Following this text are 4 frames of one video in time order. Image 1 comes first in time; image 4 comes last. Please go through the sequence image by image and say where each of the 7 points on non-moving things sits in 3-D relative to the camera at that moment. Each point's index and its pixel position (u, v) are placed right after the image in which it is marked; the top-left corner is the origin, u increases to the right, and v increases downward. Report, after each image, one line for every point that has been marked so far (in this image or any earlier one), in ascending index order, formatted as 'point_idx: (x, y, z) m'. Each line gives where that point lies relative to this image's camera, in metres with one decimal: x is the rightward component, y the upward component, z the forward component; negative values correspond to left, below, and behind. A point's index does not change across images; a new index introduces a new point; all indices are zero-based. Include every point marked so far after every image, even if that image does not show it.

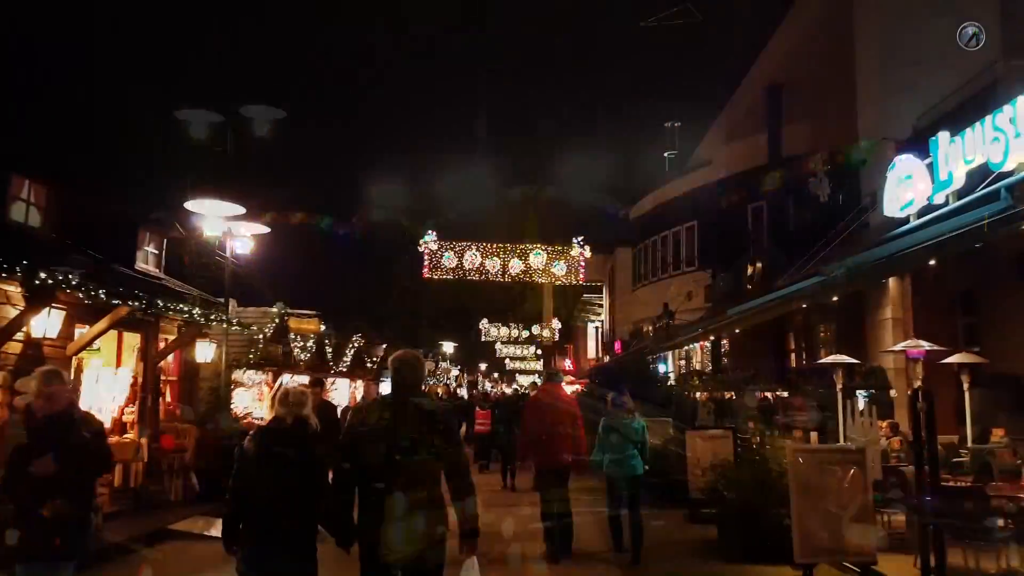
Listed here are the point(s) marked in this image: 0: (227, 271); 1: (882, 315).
0: (-4.4, +0.3, +11.9) m
1: (+7.4, -0.5, +15.6) m
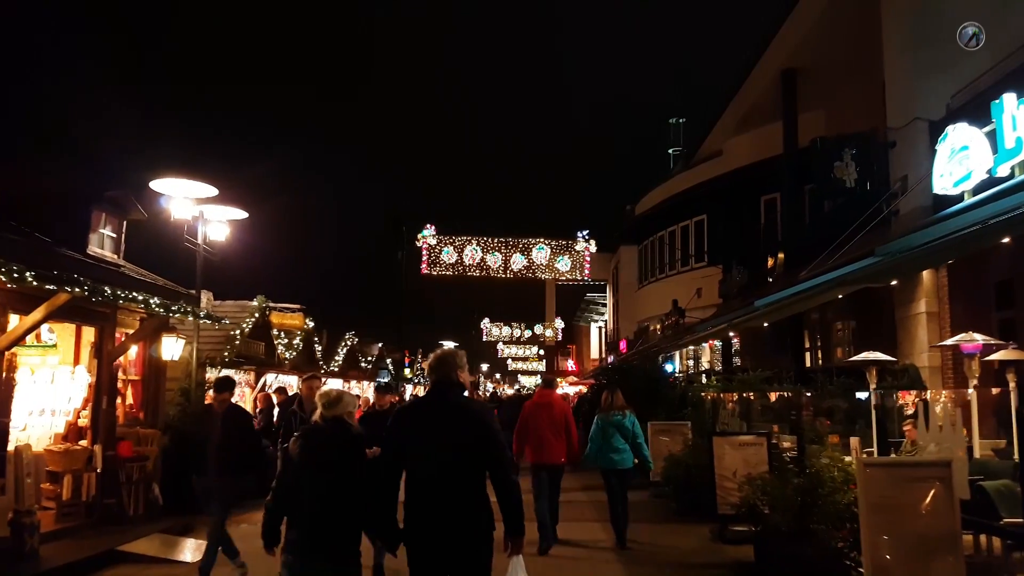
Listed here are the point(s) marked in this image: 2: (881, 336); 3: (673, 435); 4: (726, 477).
0: (-4.4, +0.4, +10.8) m
1: (+7.5, -0.4, +14.4) m
2: (+7.9, -1.0, +16.7) m
3: (+2.6, -2.3, +12.3) m
4: (+2.3, -2.0, +8.3) m
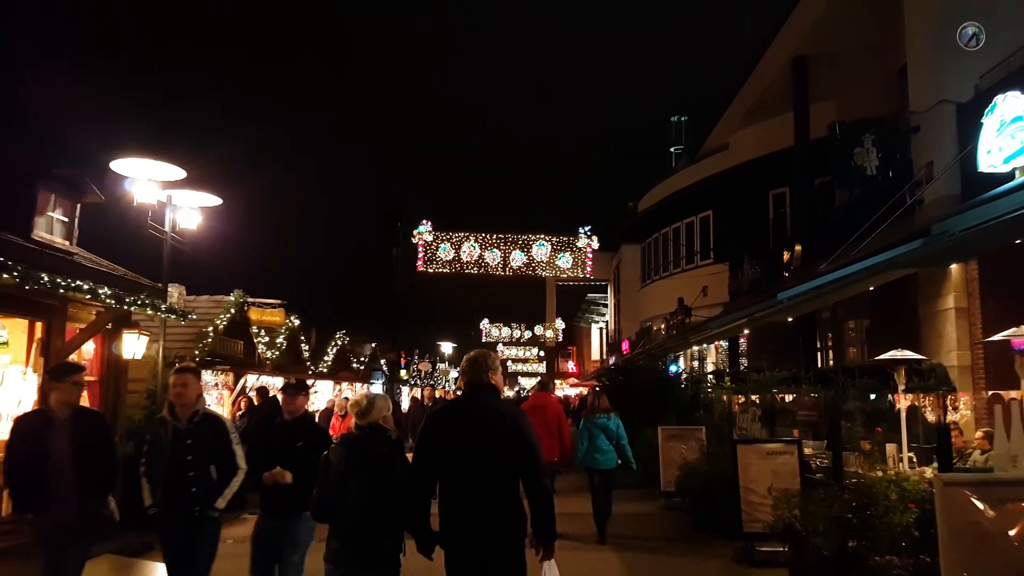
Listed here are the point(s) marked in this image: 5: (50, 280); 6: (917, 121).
0: (-4.4, +0.5, +9.8) m
1: (+7.5, -0.3, +13.5) m
2: (+7.9, -0.9, +15.8) m
3: (+2.5, -2.2, +11.3) m
4: (+2.3, -1.9, +7.4) m
5: (-4.1, +0.1, +6.9) m
6: (+7.5, +3.1, +14.4) m
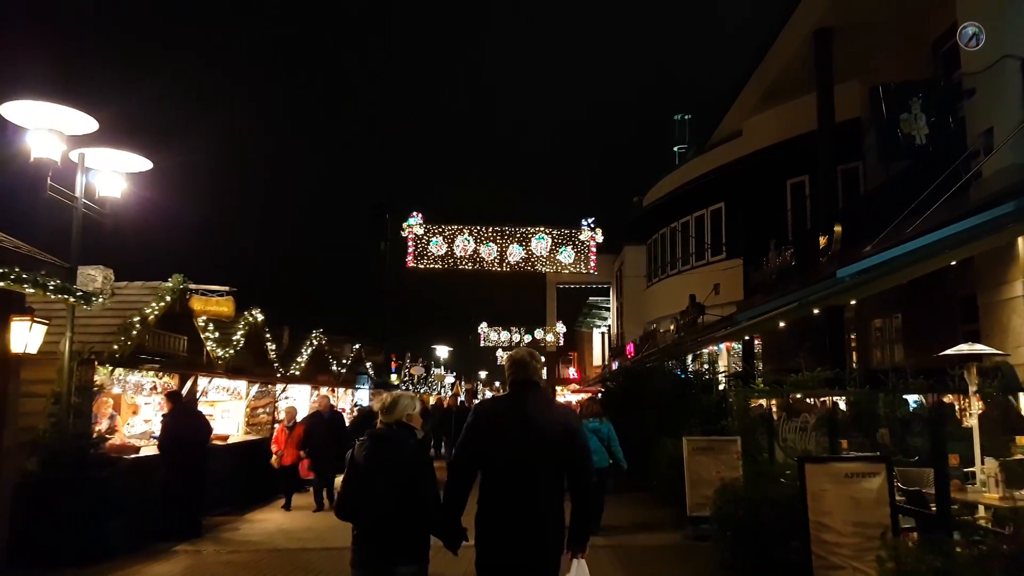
0: (-4.5, +0.7, +8.0) m
1: (+7.4, -0.1, +11.6) m
2: (+7.8, -0.7, +13.9) m
3: (+2.5, -2.0, +9.4) m
4: (+2.2, -1.7, +5.5) m
5: (-4.2, +0.3, +5.0) m
6: (+7.4, +3.3, +12.5) m
